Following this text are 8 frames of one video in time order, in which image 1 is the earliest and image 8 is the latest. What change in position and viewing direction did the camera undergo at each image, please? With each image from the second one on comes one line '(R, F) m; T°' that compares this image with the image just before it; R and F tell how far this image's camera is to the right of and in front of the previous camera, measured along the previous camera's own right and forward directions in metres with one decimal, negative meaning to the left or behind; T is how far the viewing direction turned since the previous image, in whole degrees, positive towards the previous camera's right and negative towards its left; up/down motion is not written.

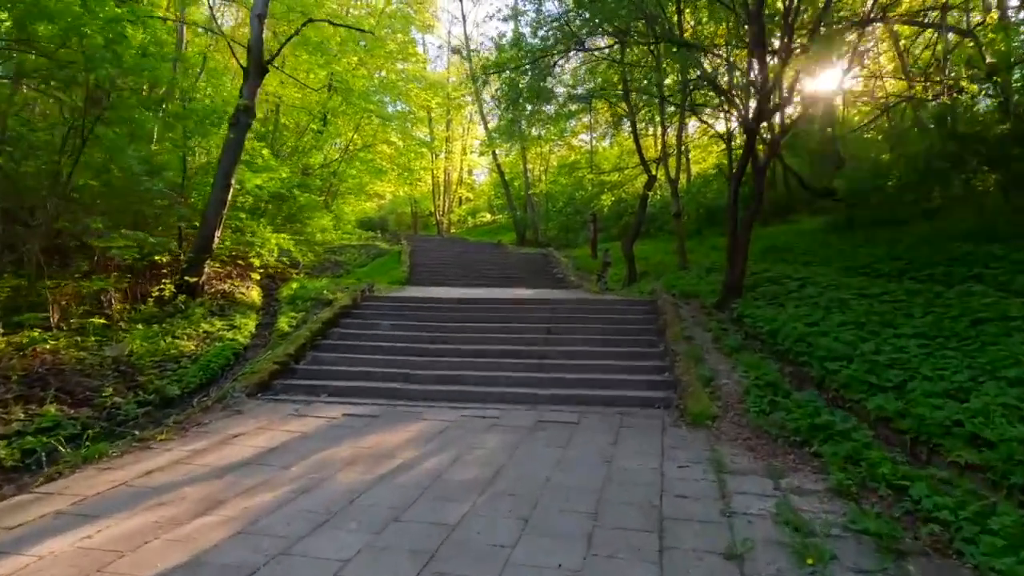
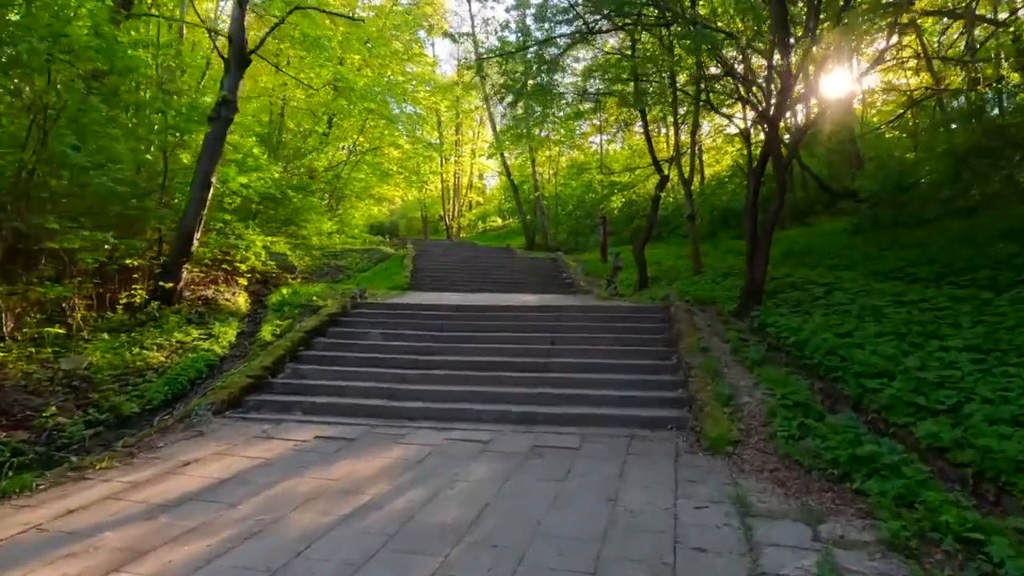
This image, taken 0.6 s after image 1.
(+0.2, +0.7) m; -1°
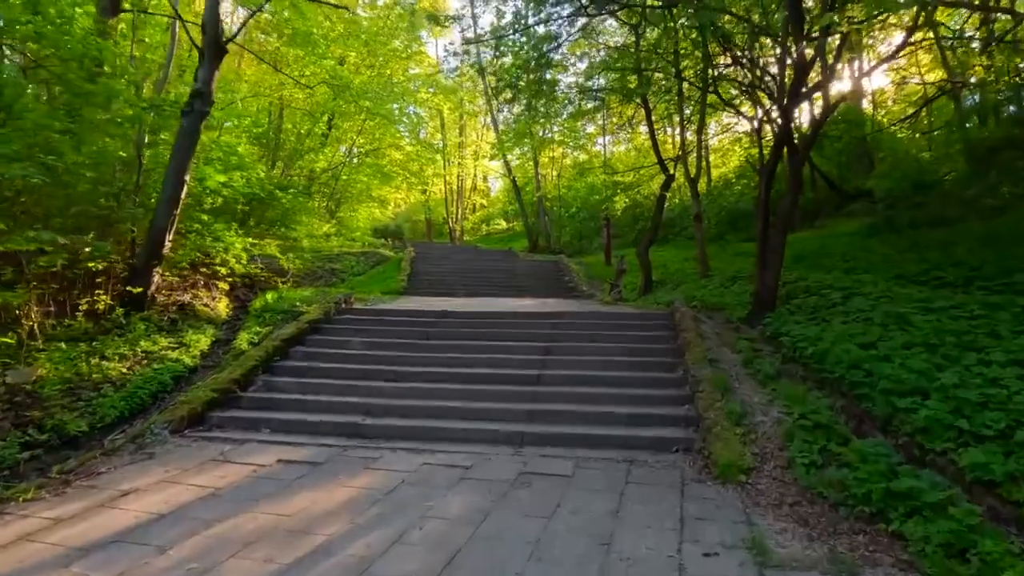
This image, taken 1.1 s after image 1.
(+0.2, +0.6) m; -1°
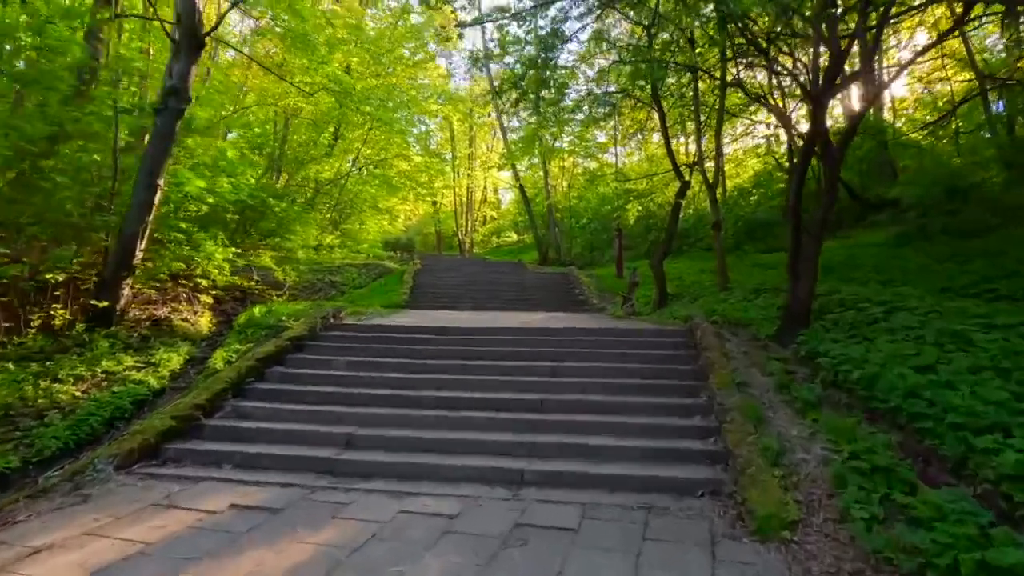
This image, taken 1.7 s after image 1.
(+0.1, +0.7) m; -1°
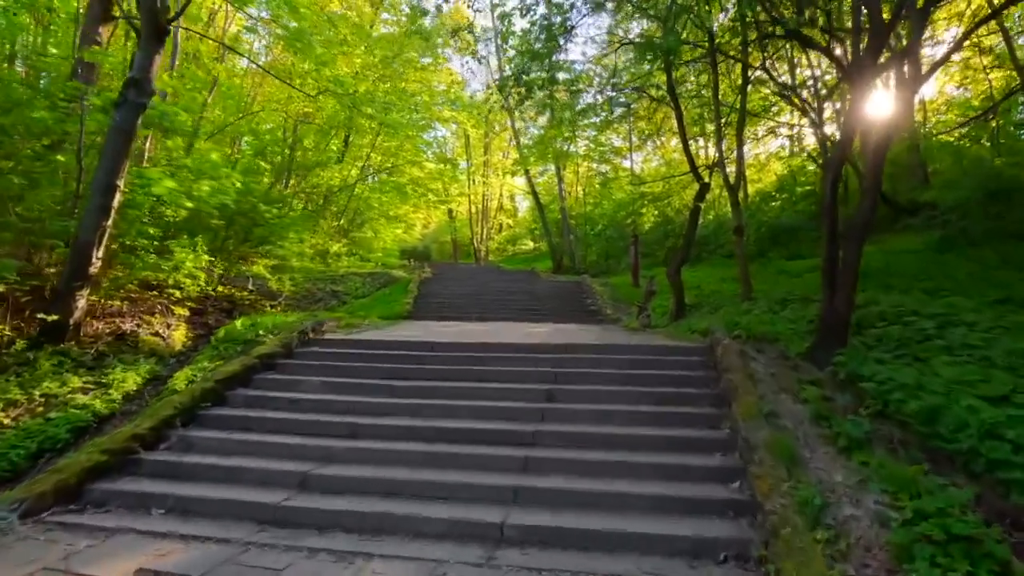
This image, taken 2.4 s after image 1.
(+0.2, +0.8) m; -2°
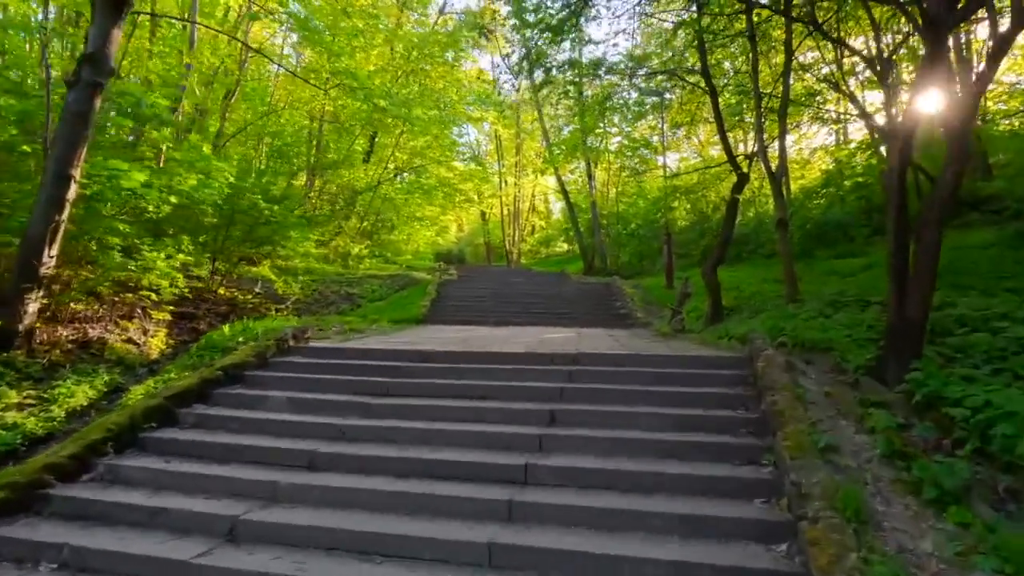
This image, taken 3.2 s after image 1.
(+0.3, +0.9) m; -3°
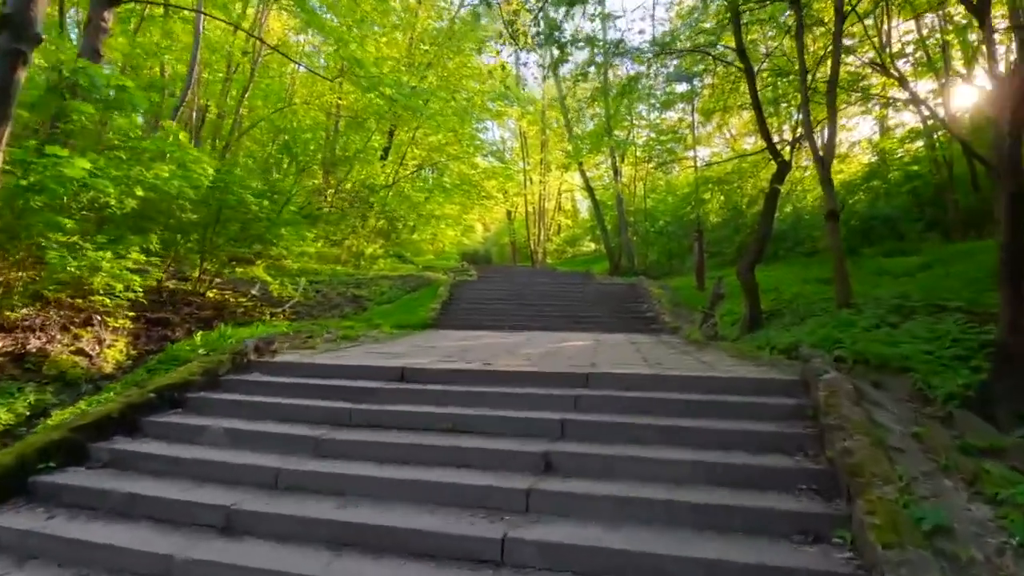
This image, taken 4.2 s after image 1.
(+0.2, +1.0) m; -2°
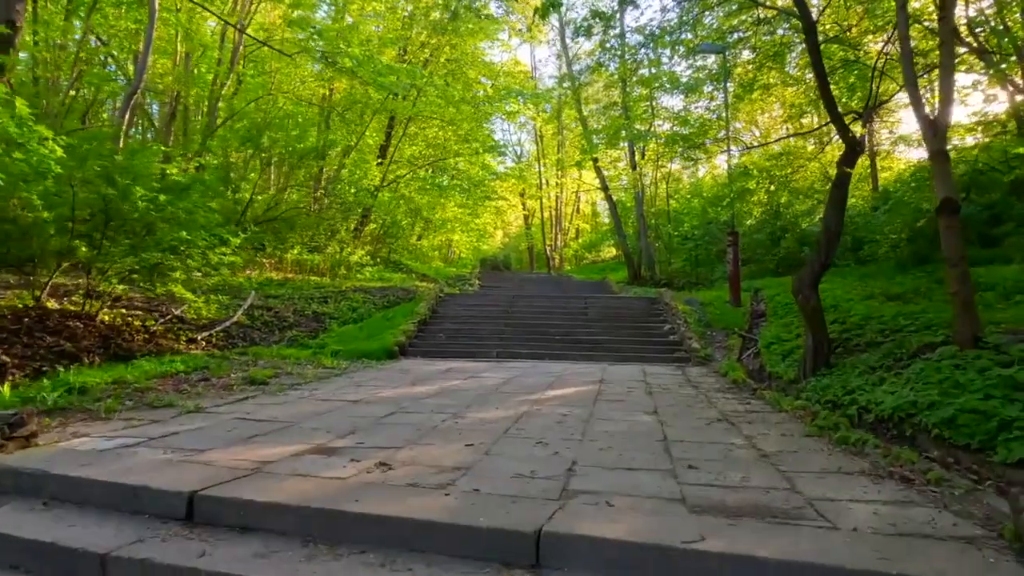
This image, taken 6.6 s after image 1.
(+0.5, +2.4) m; -2°
